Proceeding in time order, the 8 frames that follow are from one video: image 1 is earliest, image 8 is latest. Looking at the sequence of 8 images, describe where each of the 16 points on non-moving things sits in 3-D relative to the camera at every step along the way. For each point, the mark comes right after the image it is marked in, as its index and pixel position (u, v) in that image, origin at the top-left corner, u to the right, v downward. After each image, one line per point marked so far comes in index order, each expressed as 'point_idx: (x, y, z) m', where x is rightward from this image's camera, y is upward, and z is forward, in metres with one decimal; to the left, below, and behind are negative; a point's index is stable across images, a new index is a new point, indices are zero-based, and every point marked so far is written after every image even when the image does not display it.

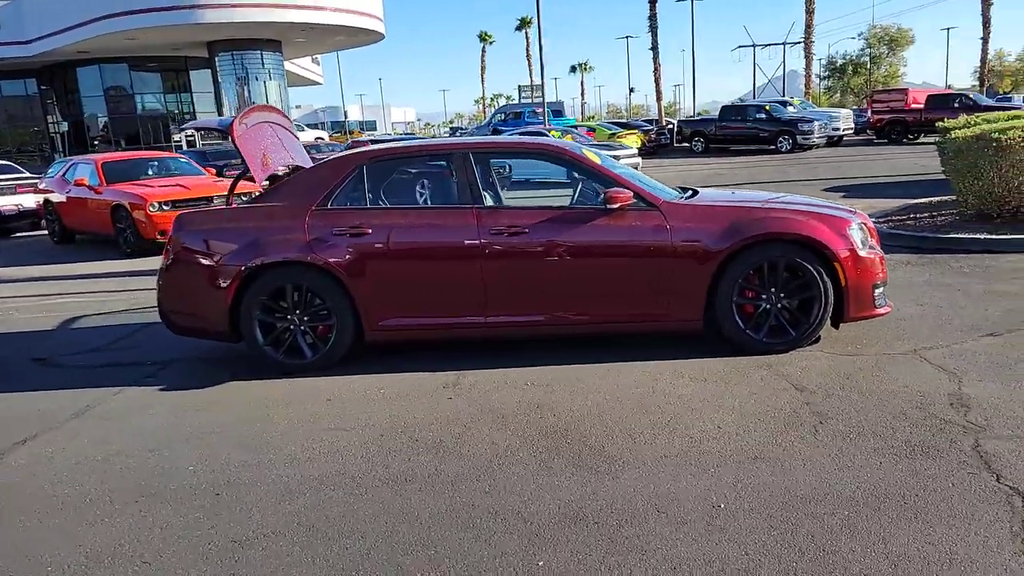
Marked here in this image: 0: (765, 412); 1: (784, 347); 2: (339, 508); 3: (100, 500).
0: (+1.4, -0.7, +4.0) m
1: (+1.9, -0.4, +5.0) m
2: (-0.7, -1.0, +3.2) m
3: (-1.9, -1.0, +3.4) m
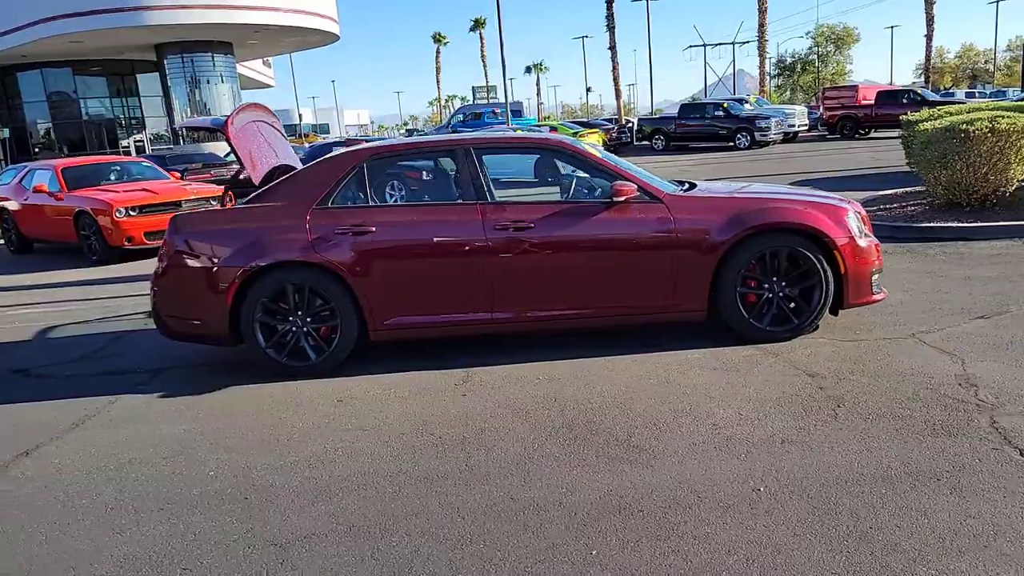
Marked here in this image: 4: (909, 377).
0: (+1.5, -0.6, +4.1) m
1: (+1.9, -0.3, +5.1) m
2: (-0.6, -0.9, +3.2) m
3: (-1.7, -1.0, +3.3) m
4: (+2.3, -0.5, +4.2) m
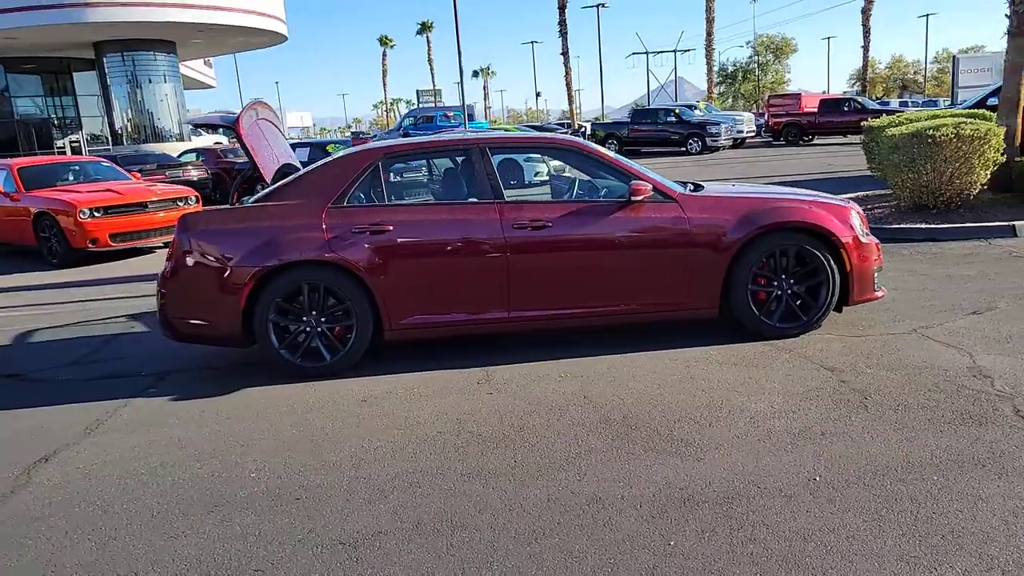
0: (+1.7, -0.6, +4.2) m
1: (+2.0, -0.3, +5.3) m
2: (-0.3, -0.9, +3.1) m
3: (-1.5, -1.0, +3.2) m
4: (+2.5, -0.5, +4.4) m
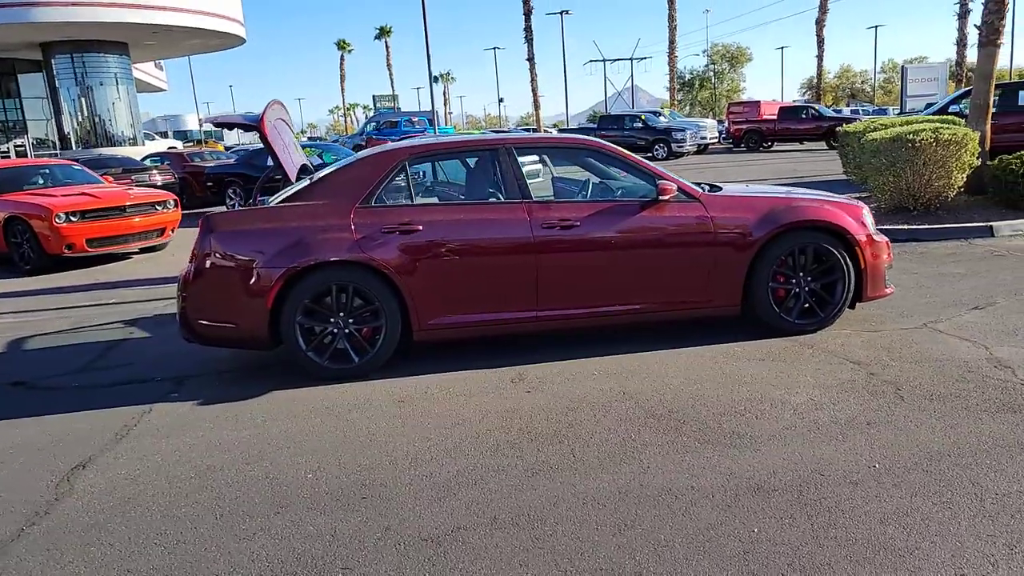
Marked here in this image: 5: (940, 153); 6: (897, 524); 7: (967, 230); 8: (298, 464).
0: (+1.9, -0.6, +4.3) m
1: (+2.2, -0.3, +5.4) m
2: (0.0, -0.9, +3.1) m
3: (-1.2, -1.0, +3.1) m
4: (+2.7, -0.5, +4.6) m
5: (+5.8, +1.9, +10.0) m
6: (+1.4, -0.9, +2.8) m
7: (+5.8, +0.7, +9.4) m
8: (-1.1, -0.9, +3.6) m
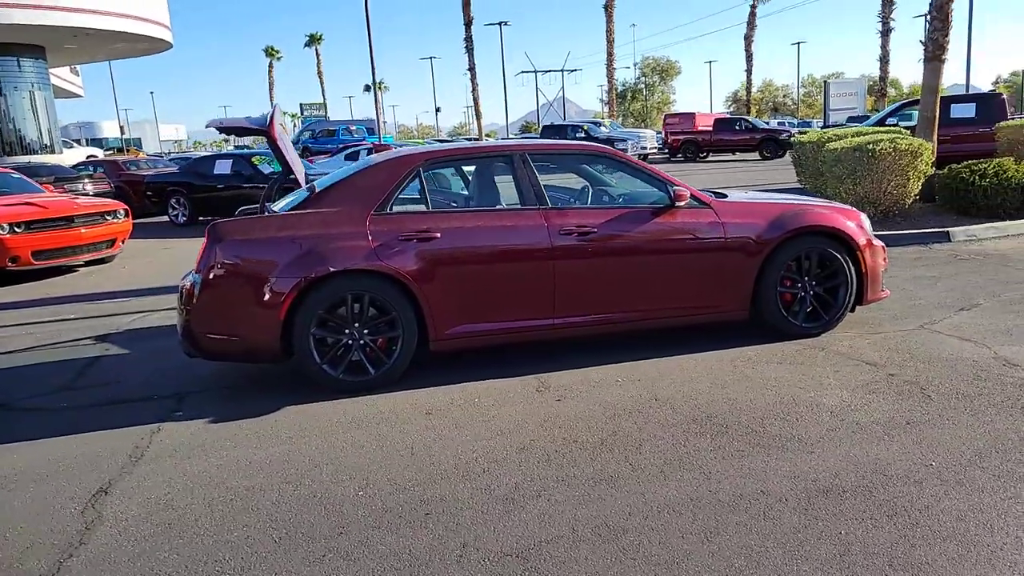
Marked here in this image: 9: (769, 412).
0: (+2.1, -0.6, +4.4) m
1: (+2.3, -0.3, +5.5) m
2: (+0.3, -0.9, +3.1) m
3: (-0.9, -1.0, +3.0) m
4: (+2.9, -0.5, +4.7) m
5: (+5.5, +1.8, +10.5) m
6: (+1.8, -0.9, +2.8) m
7: (+5.6, +0.7, +9.8) m
8: (-0.8, -0.9, +3.5) m
9: (+1.4, -0.7, +4.1) m
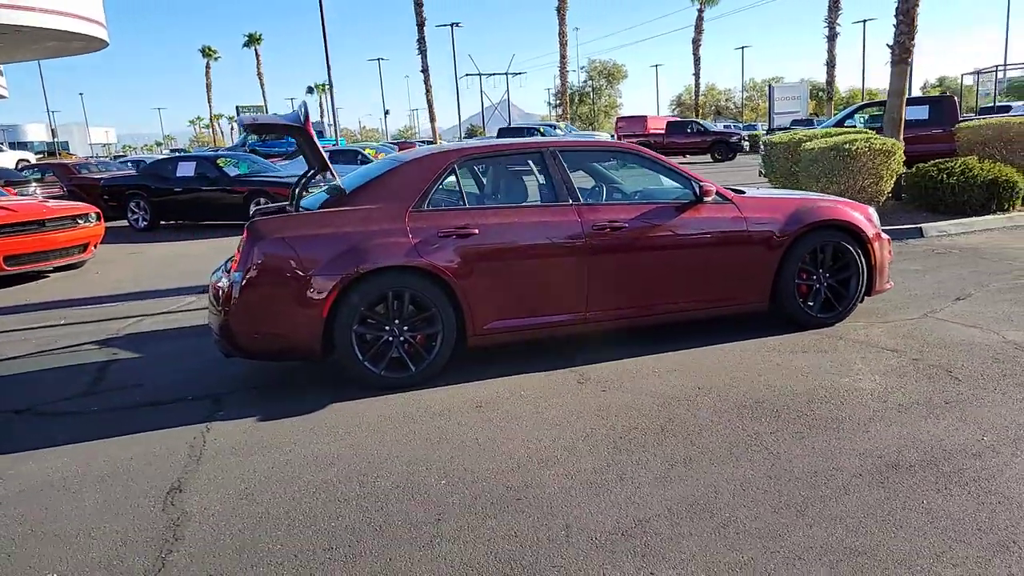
0: (+2.4, -0.5, +4.6) m
1: (+2.5, -0.3, +5.8) m
2: (+0.7, -0.9, +3.2) m
3: (-0.5, -1.0, +3.0) m
4: (+3.1, -0.4, +5.0) m
5: (+5.3, +1.9, +10.9) m
6: (+2.2, -0.8, +3.0) m
7: (+5.5, +0.8, +10.3) m
8: (-0.4, -0.9, +3.5) m
9: (+1.7, -0.6, +4.3) m
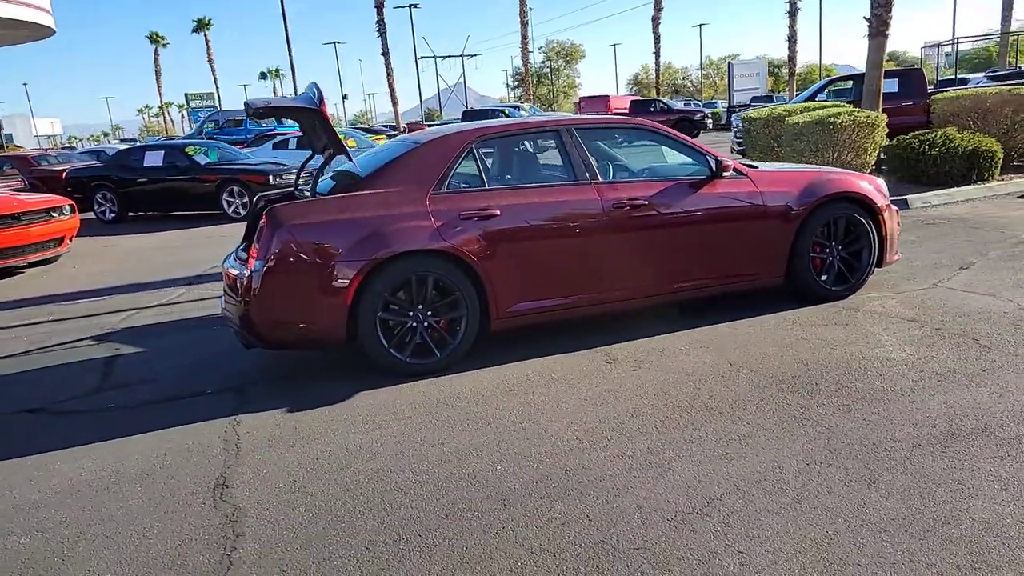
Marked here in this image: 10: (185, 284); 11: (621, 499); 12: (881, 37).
0: (+2.6, -0.3, +4.7) m
1: (+2.6, 0.0, +5.8) m
2: (+1.0, -0.8, +3.2) m
3: (-0.2, -0.9, +2.9) m
4: (+3.3, -0.2, +5.1) m
5: (+5.1, +2.3, +11.0) m
6: (+2.4, -0.7, +3.1) m
7: (+5.3, +1.2, +10.4) m
8: (-0.2, -0.8, +3.4) m
9: (+2.0, -0.5, +4.3) m
10: (-4.1, 0.0, +9.1) m
11: (+0.4, -0.9, +3.0) m
12: (+6.4, +4.3, +12.7) m
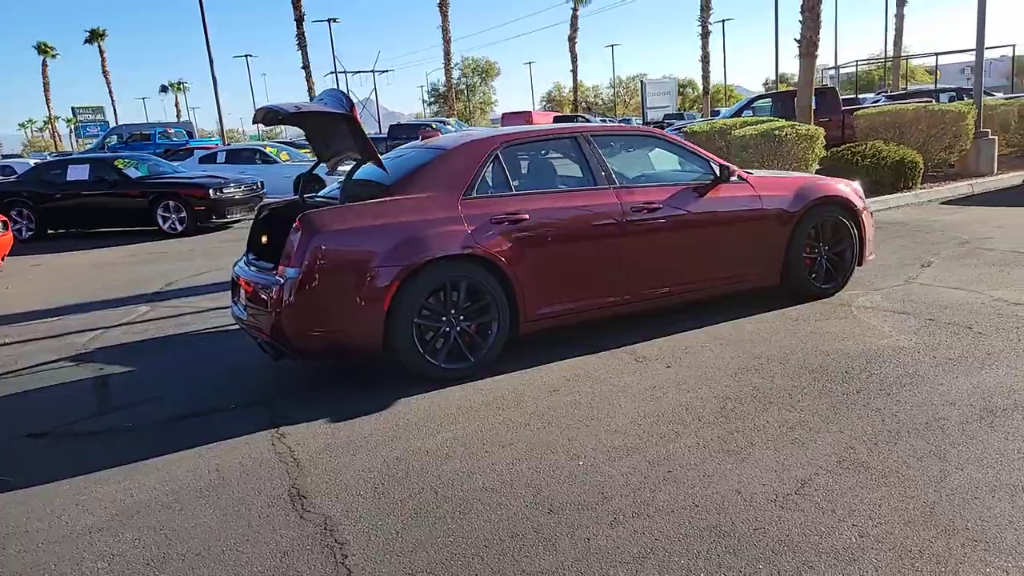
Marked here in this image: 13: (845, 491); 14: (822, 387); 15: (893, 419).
0: (+2.8, -0.3, +5.1) m
1: (+2.7, 0.0, +6.2) m
2: (+1.3, -0.7, +3.3) m
3: (+0.2, -0.9, +3.0) m
4: (+3.5, -0.1, +5.5) m
5: (+4.6, +2.3, +11.7) m
6: (+2.8, -0.6, +3.4) m
7: (+4.8, +1.2, +11.1) m
8: (+0.2, -0.8, +3.5) m
9: (+2.2, -0.4, +4.6) m
10: (-4.3, -0.2, +8.7) m
11: (+0.8, -0.8, +3.1) m
12: (+5.5, +4.3, +13.5) m
13: (+1.3, -0.8, +3.0) m
14: (+1.7, -0.6, +4.1) m
15: (+1.9, -0.6, +3.6) m
